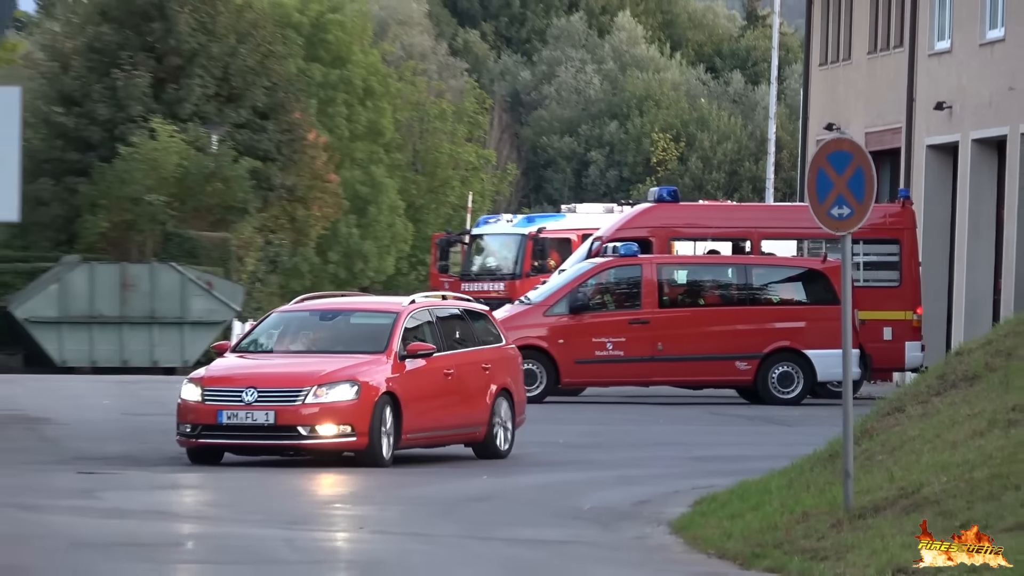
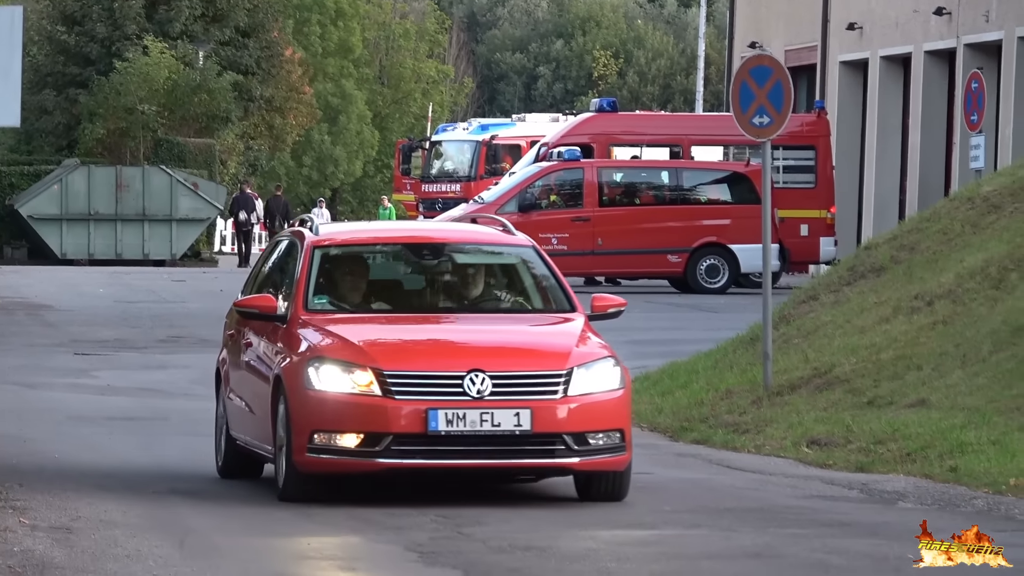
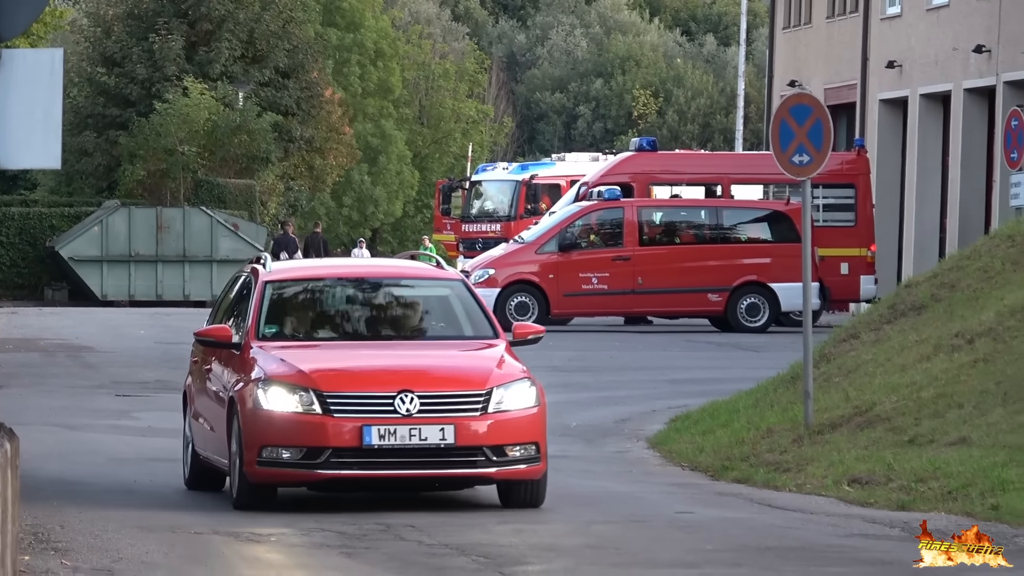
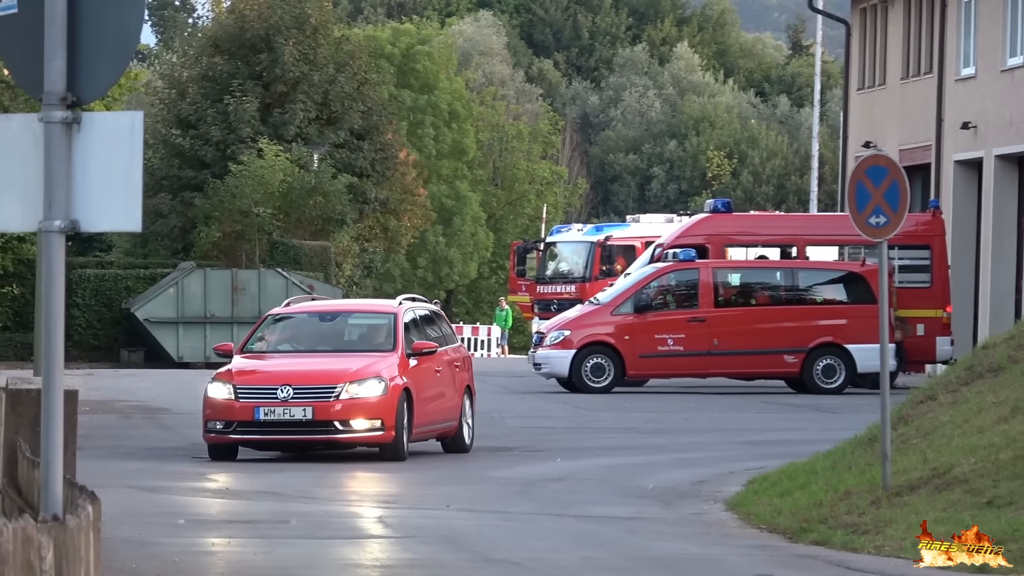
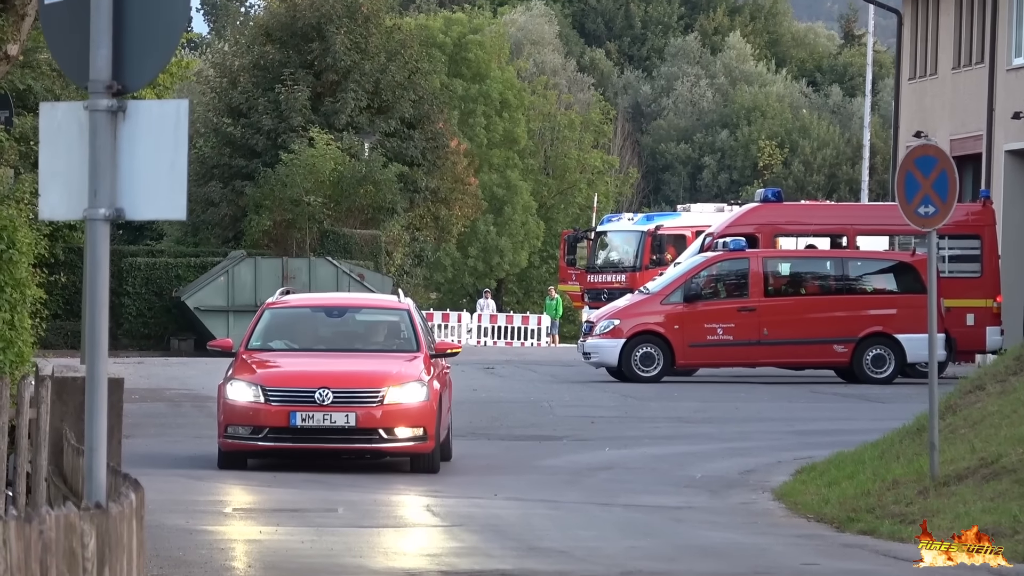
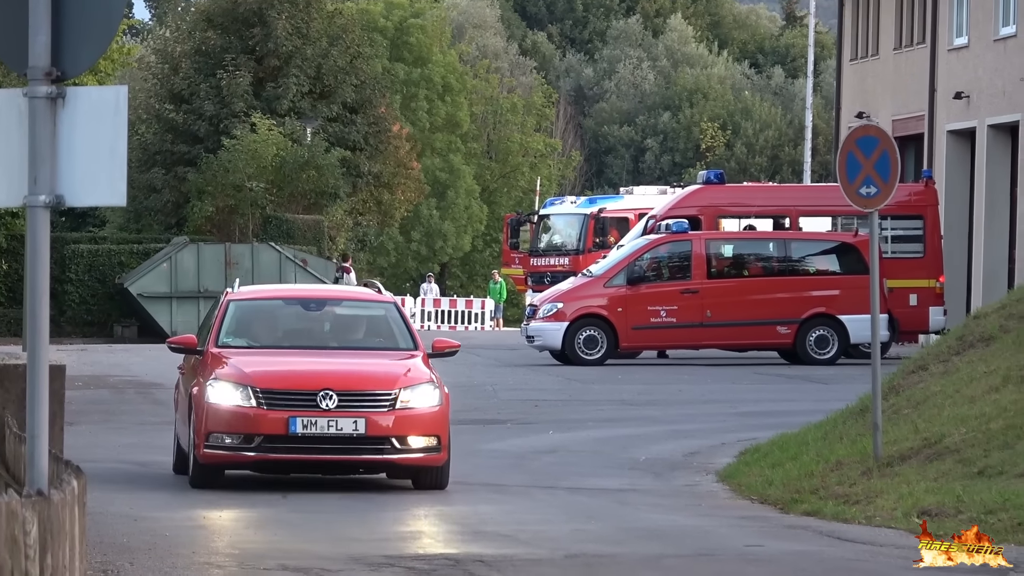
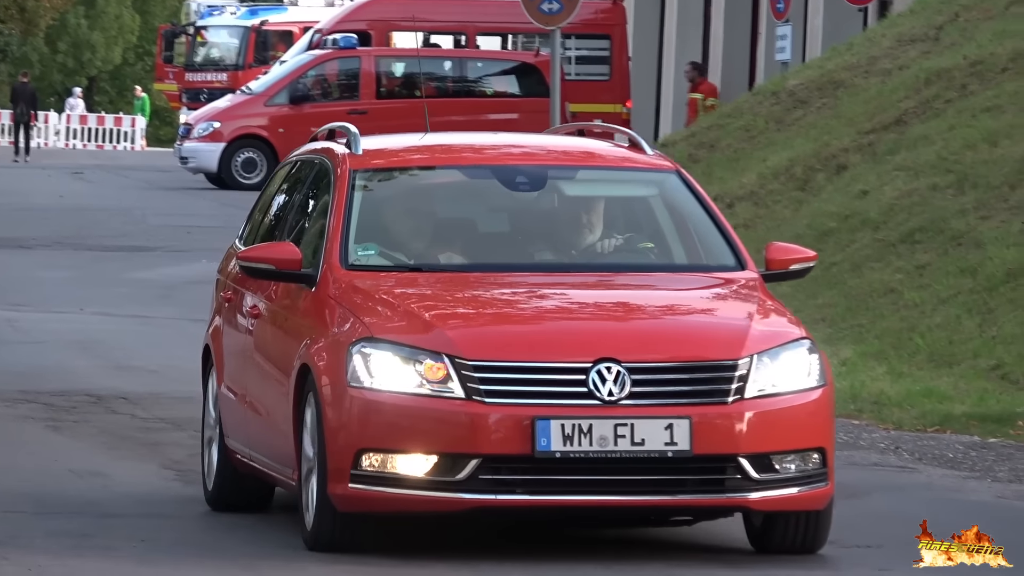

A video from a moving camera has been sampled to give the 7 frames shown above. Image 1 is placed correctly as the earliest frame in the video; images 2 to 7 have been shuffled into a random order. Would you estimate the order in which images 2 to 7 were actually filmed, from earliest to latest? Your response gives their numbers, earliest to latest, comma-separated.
4, 5, 6, 3, 2, 7
